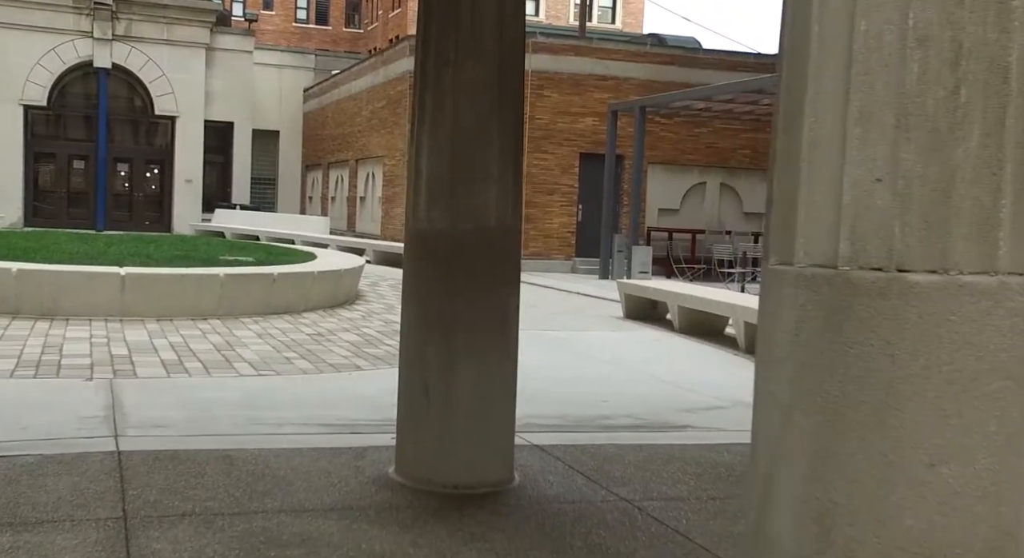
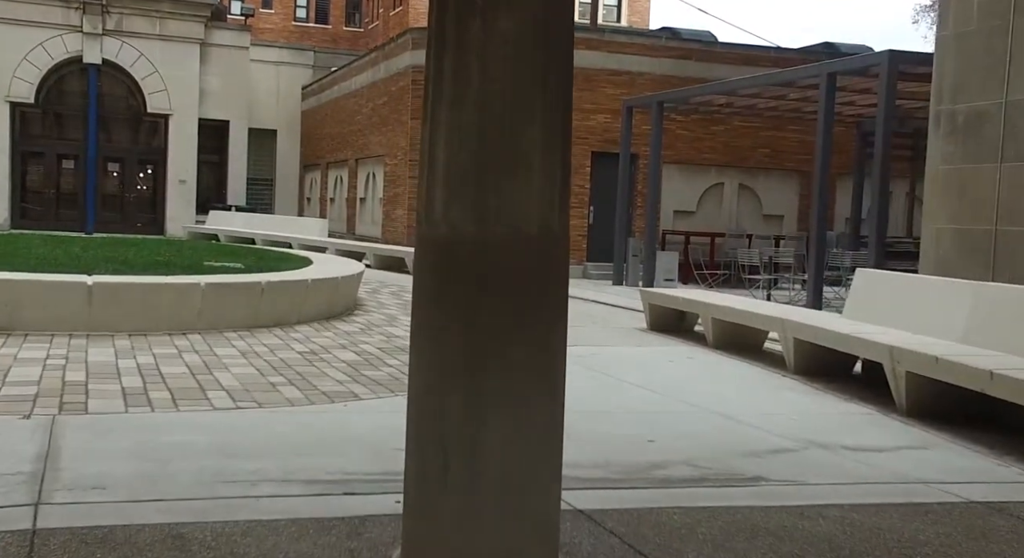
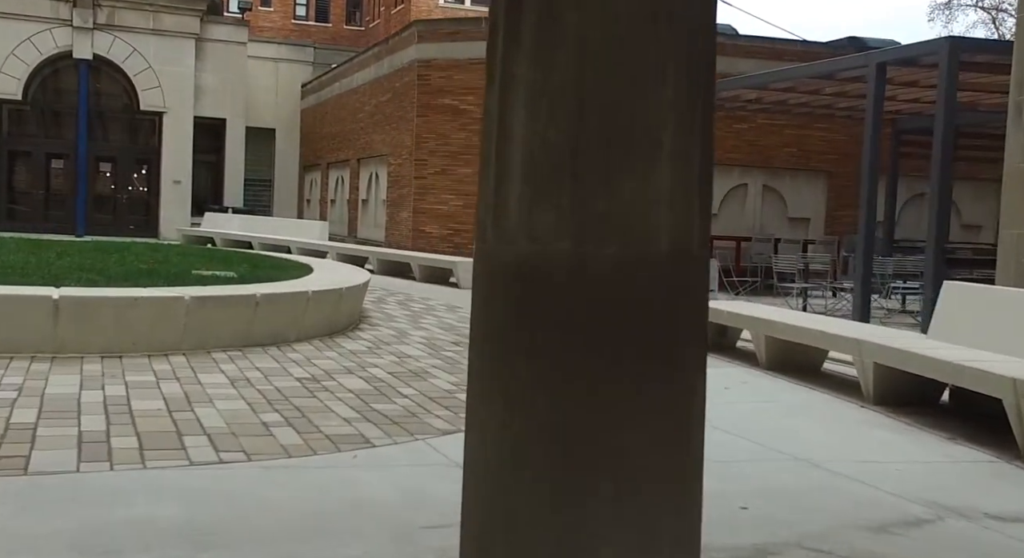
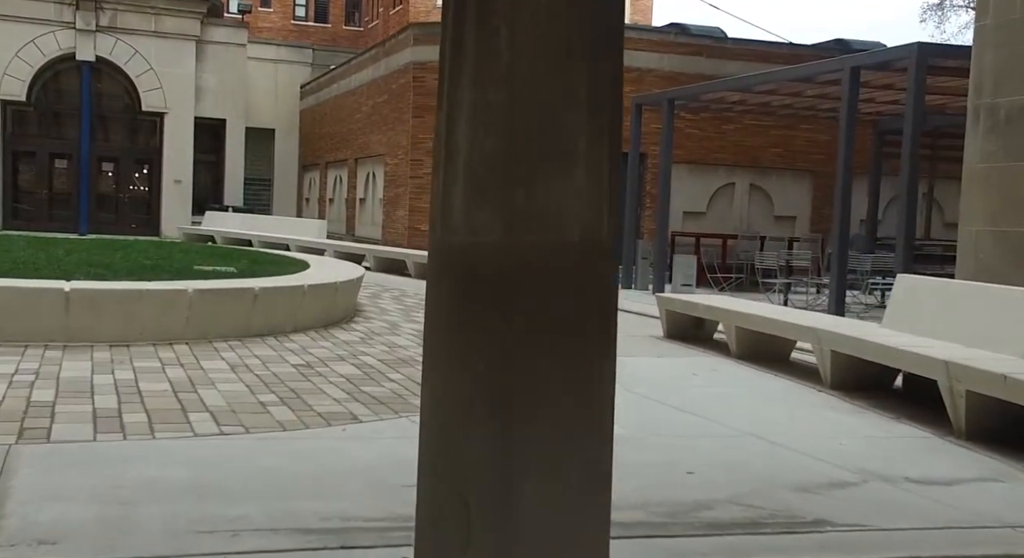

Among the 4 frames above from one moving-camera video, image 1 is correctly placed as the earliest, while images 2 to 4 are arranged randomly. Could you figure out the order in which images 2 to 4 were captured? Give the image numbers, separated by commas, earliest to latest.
2, 4, 3
